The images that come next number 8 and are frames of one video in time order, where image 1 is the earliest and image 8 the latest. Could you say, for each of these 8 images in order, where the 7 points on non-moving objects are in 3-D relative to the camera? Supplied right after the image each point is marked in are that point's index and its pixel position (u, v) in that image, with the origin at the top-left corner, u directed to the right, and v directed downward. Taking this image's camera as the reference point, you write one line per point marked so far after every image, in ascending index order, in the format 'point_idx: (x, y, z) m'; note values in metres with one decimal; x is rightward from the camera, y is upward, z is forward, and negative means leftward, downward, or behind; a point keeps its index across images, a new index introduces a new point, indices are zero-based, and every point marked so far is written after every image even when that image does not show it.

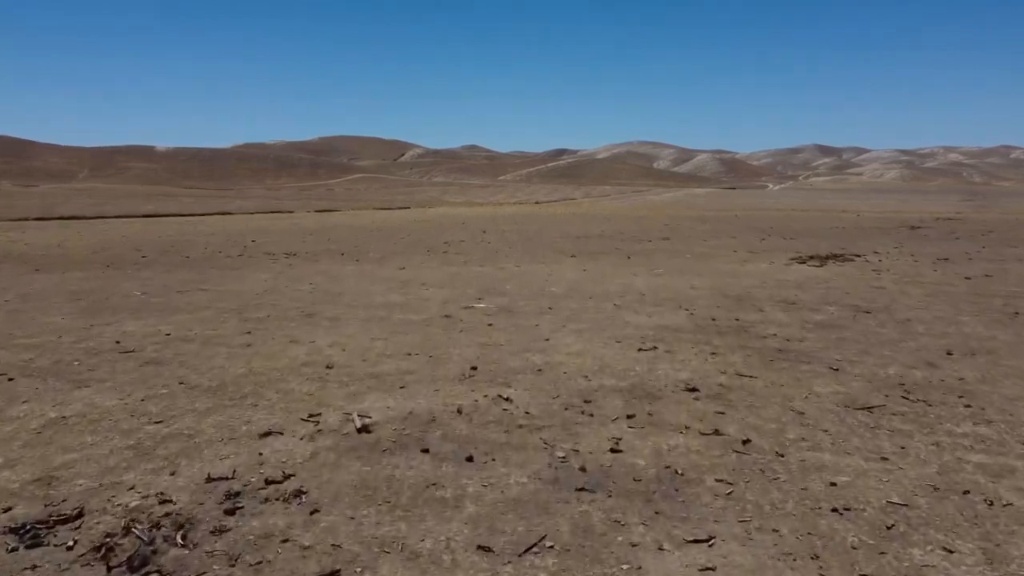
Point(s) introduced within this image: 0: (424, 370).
0: (-0.9, -0.9, +8.8) m
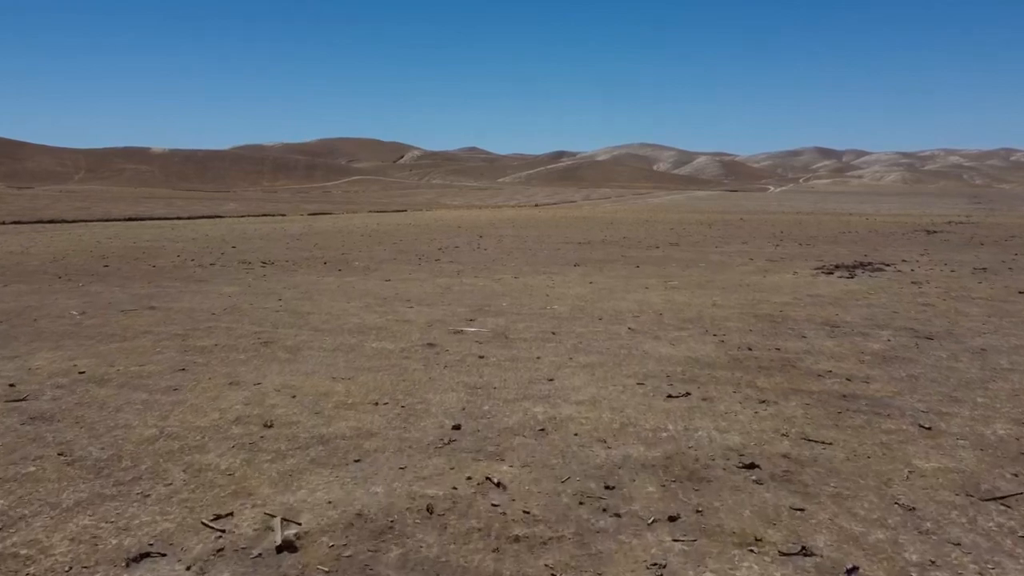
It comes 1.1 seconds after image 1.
0: (-1.0, -1.2, +6.7) m
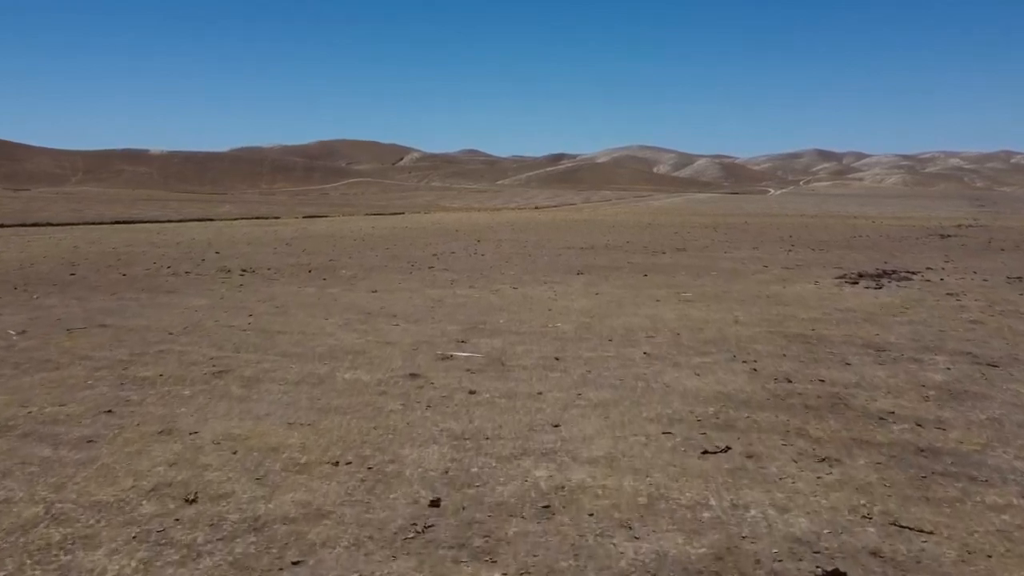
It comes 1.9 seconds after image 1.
0: (-1.0, -1.4, +5.1) m
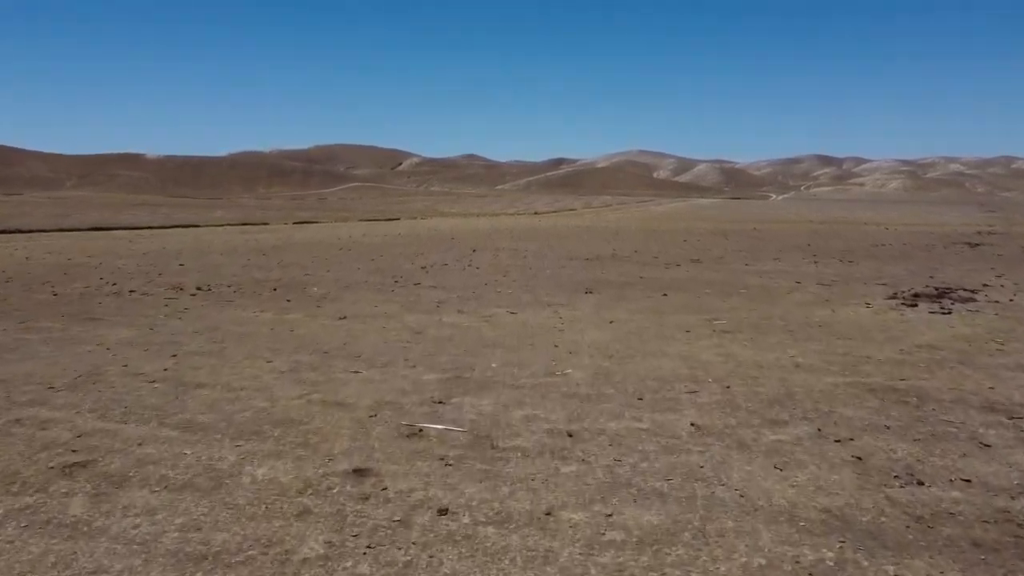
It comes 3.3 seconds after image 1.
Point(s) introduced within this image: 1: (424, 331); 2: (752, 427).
0: (-1.0, -1.7, +2.2) m
1: (-1.4, -0.7, +13.0) m
2: (+2.1, -1.2, +7.4) m
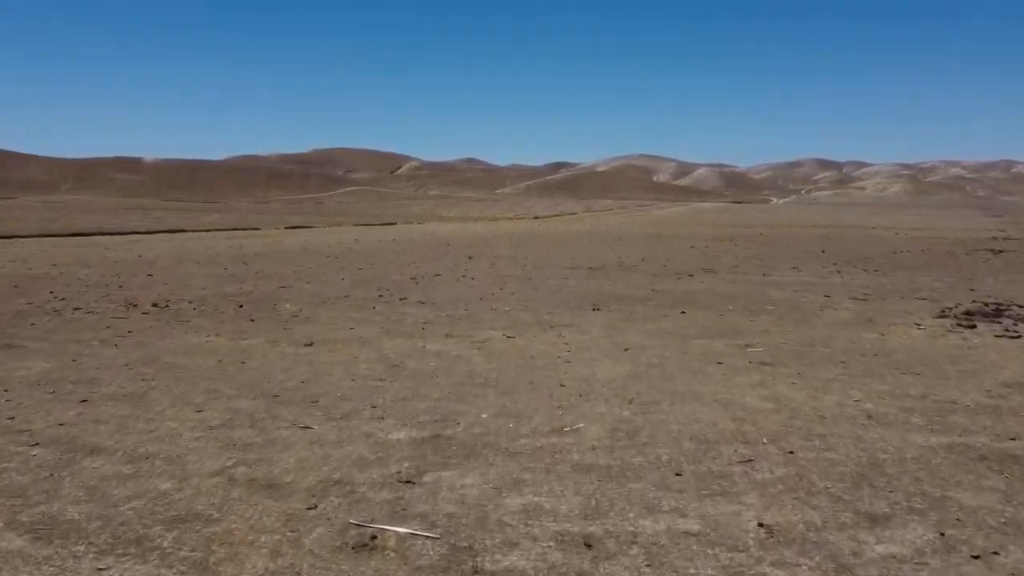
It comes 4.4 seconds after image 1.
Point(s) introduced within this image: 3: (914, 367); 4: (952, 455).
0: (-1.1, -2.0, 0.0) m
1: (-1.4, -1.0, +10.8) m
2: (+2.1, -1.5, +5.3) m
3: (+5.1, -1.0, +10.7) m
4: (+3.6, -1.3, +6.9) m
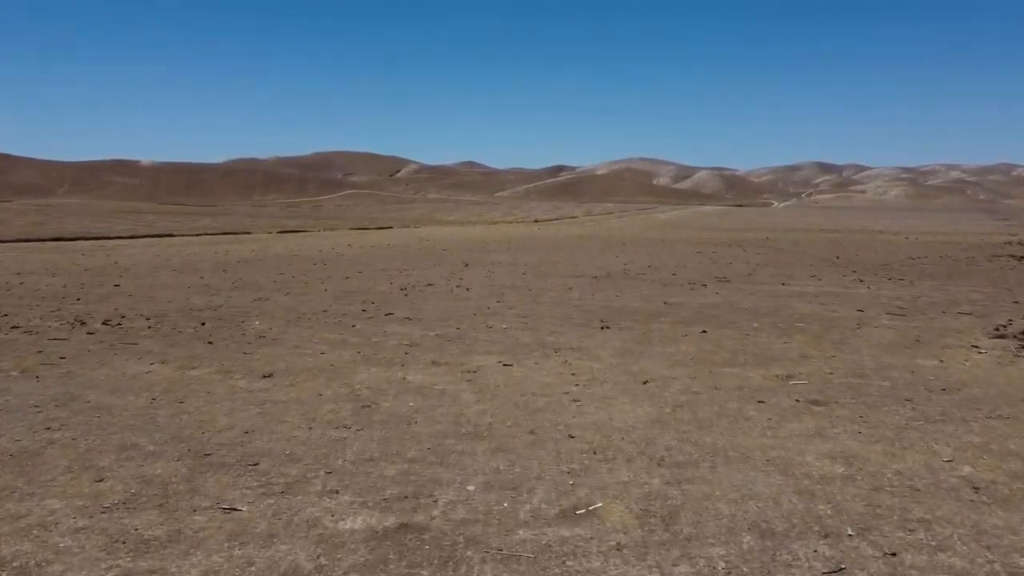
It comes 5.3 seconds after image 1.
0: (-1.1, -2.2, -1.9) m
1: (-1.4, -1.2, +8.9) m
2: (+2.0, -1.7, +3.4) m
3: (+5.0, -1.2, +8.8) m
4: (+3.5, -1.6, +4.9) m
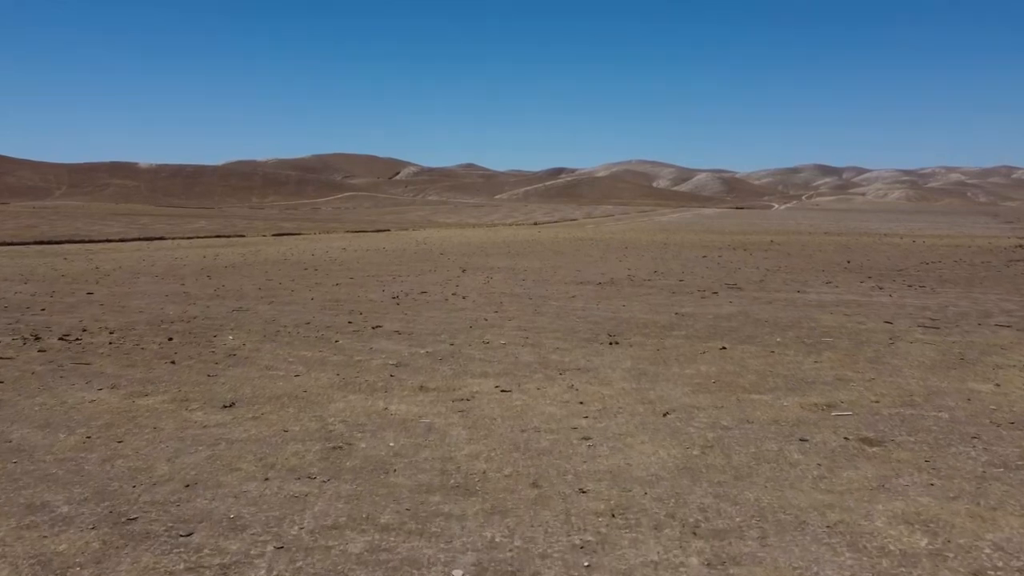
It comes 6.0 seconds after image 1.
0: (-1.1, -2.3, -3.3) m
1: (-1.5, -1.4, +7.6) m
2: (+2.0, -1.9, +2.0) m
3: (+5.0, -1.4, +7.4) m
4: (+3.5, -1.7, +3.6) m
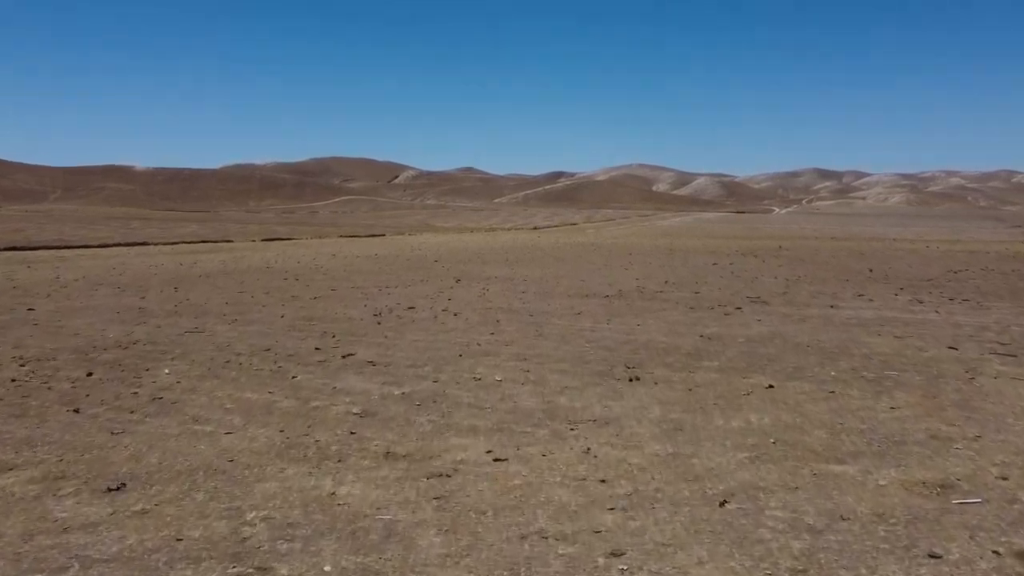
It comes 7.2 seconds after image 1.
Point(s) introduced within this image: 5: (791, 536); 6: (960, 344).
0: (-1.1, -2.5, -5.7) m
1: (-1.5, -1.6, +5.1) m
2: (+2.0, -2.1, -0.4) m
3: (+5.0, -1.7, +5.0) m
4: (+3.5, -2.0, +1.2) m
5: (+1.8, -1.6, +5.5) m
6: (+7.6, -0.9, +14.1) m
